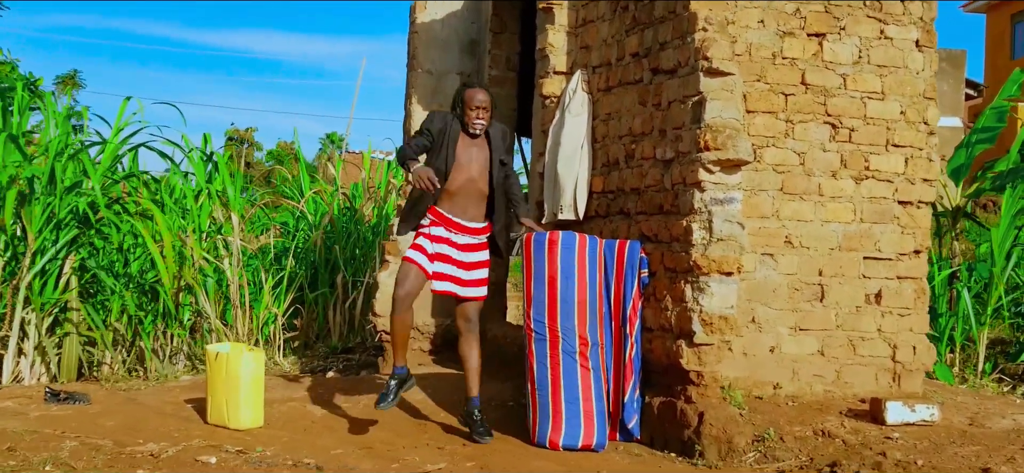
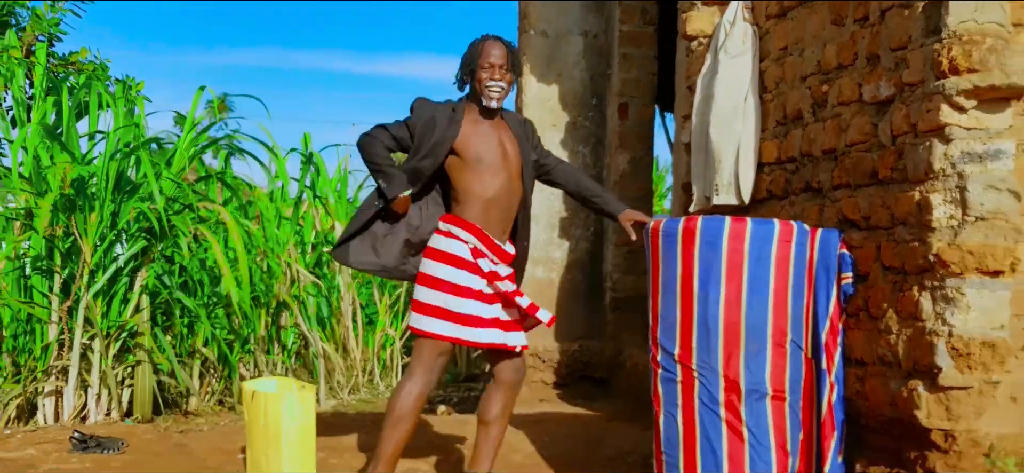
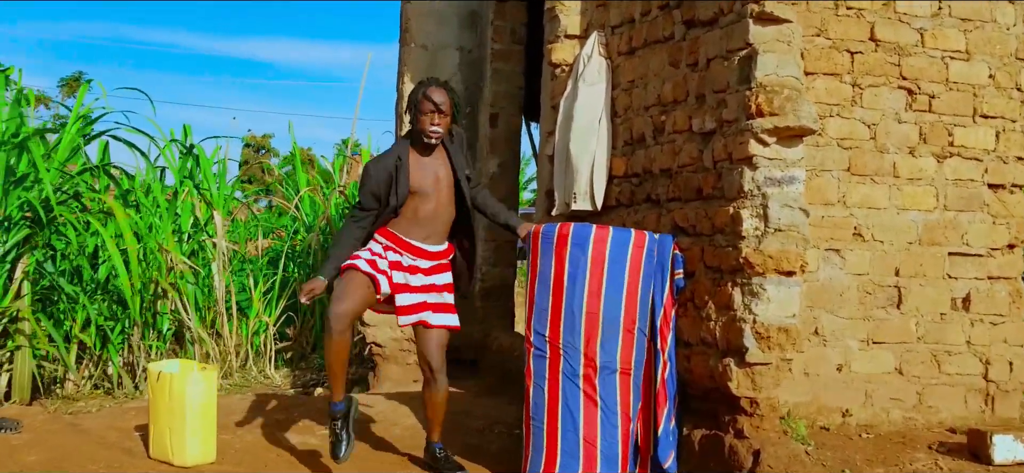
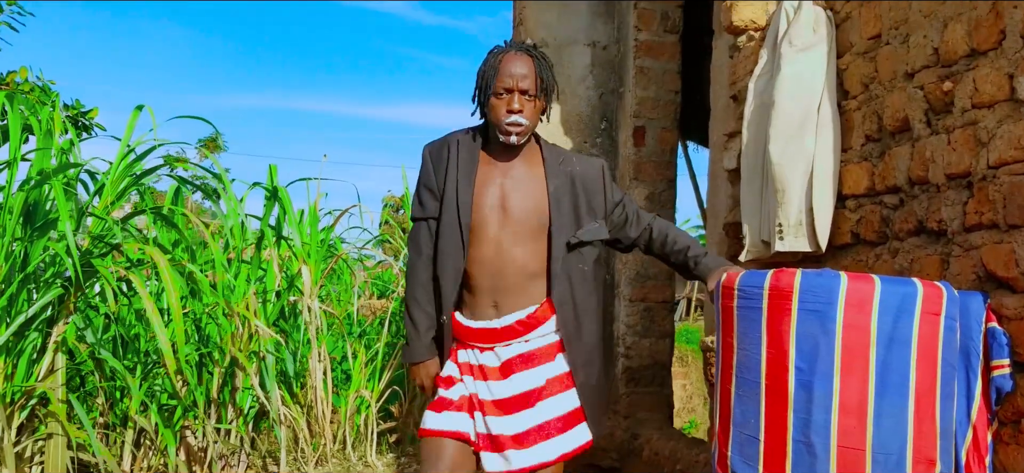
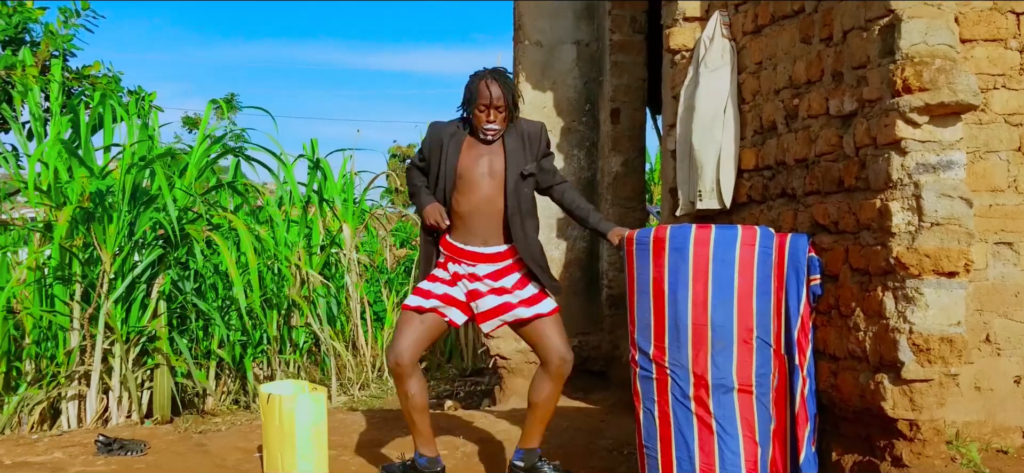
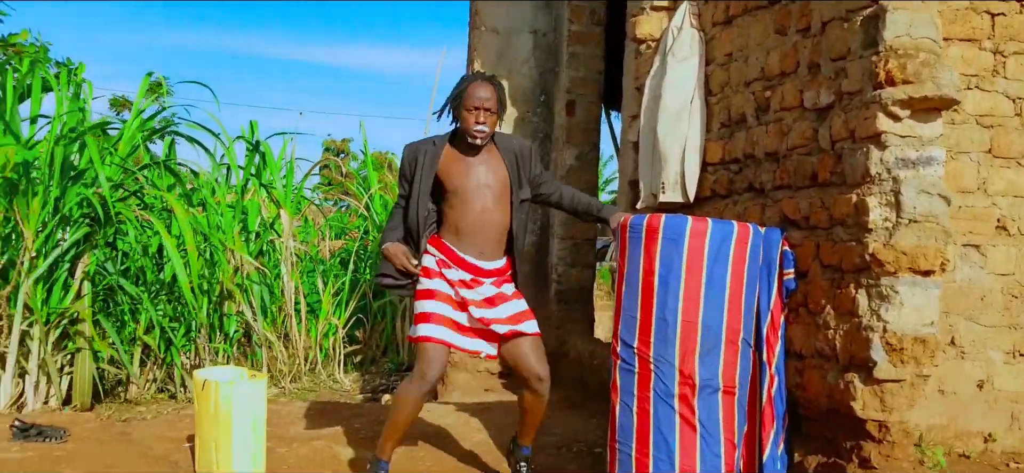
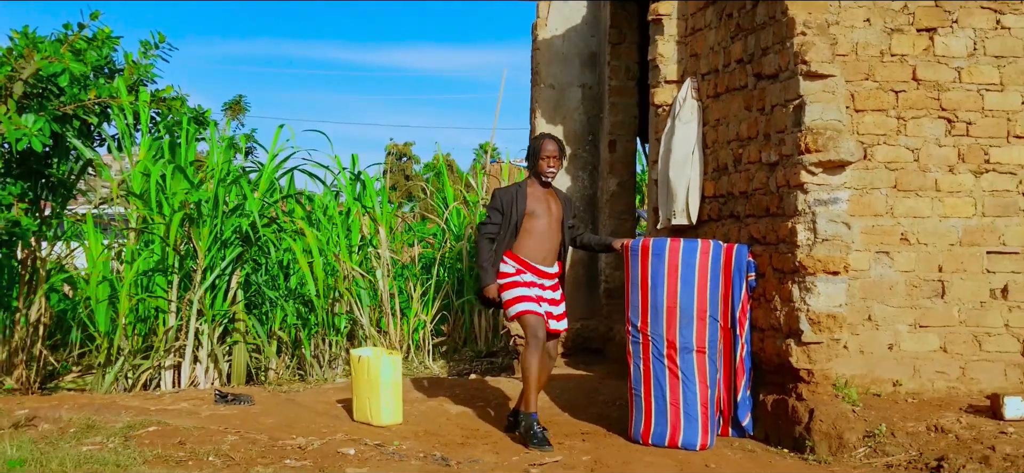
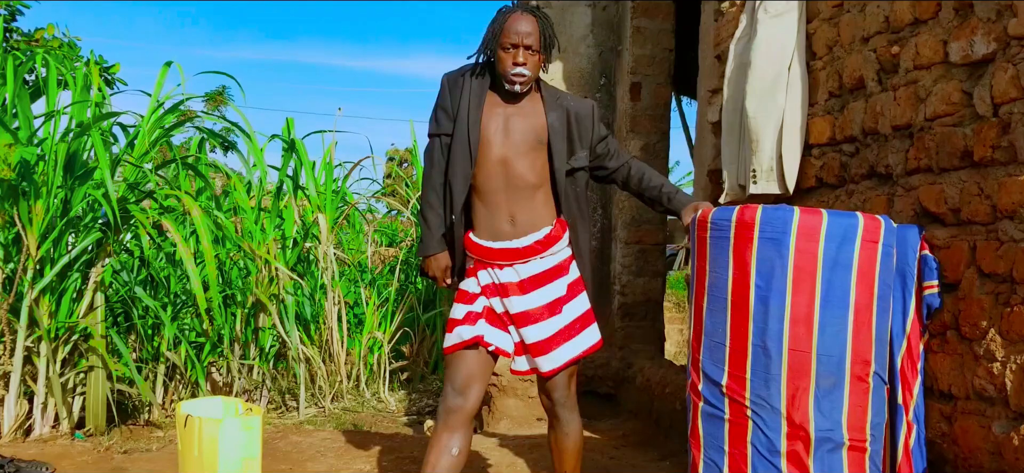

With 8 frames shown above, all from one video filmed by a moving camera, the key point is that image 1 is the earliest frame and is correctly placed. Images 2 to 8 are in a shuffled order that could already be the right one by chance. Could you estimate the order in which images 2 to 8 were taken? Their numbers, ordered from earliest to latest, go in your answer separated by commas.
3, 6, 8, 4, 2, 7, 5
